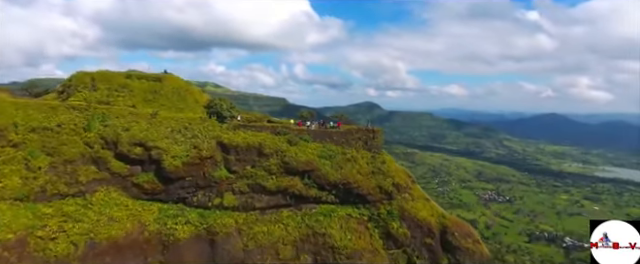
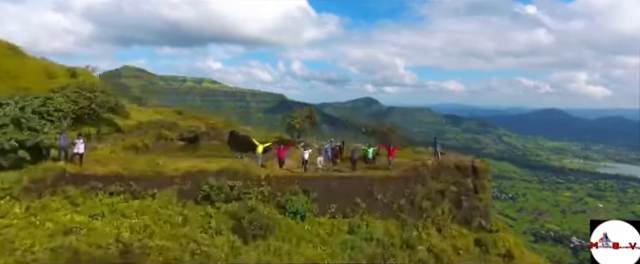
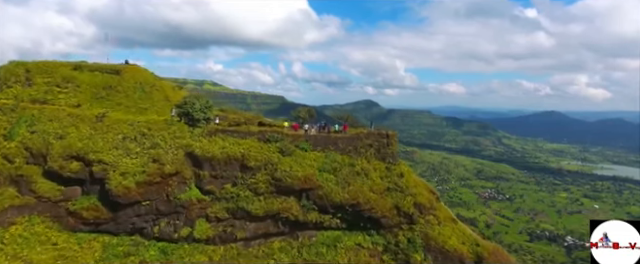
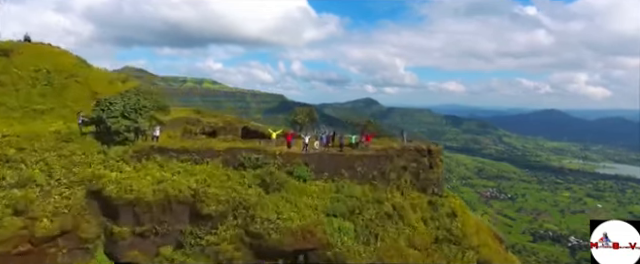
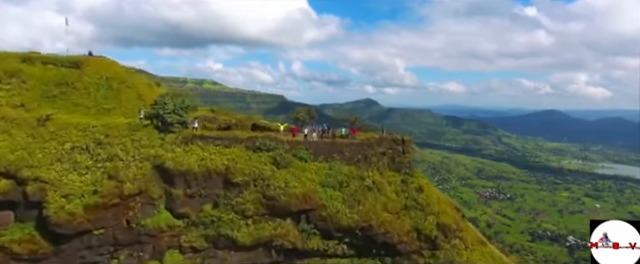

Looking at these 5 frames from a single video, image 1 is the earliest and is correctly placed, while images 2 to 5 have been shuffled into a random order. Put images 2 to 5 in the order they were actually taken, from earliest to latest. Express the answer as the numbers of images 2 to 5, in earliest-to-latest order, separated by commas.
3, 5, 4, 2
